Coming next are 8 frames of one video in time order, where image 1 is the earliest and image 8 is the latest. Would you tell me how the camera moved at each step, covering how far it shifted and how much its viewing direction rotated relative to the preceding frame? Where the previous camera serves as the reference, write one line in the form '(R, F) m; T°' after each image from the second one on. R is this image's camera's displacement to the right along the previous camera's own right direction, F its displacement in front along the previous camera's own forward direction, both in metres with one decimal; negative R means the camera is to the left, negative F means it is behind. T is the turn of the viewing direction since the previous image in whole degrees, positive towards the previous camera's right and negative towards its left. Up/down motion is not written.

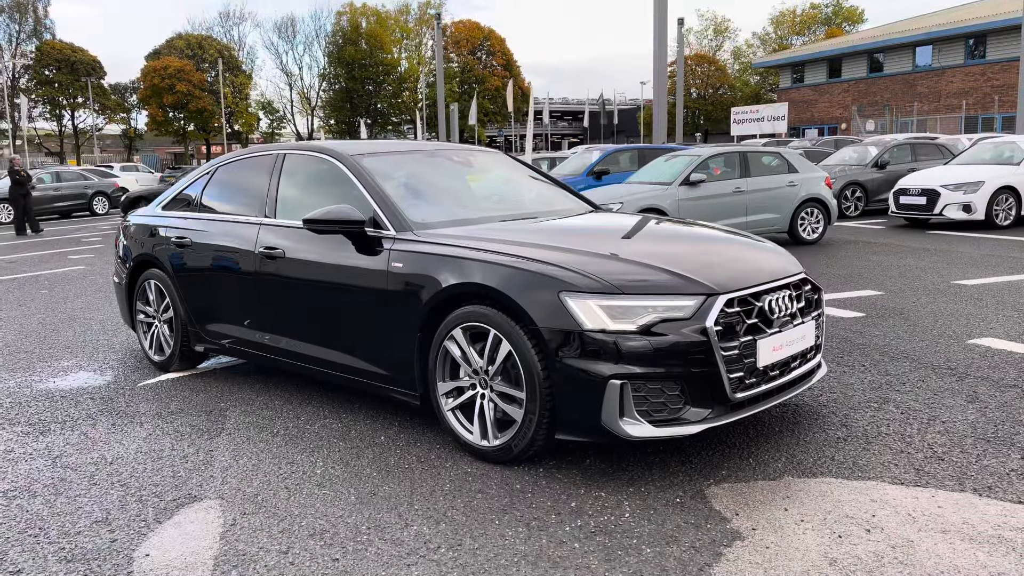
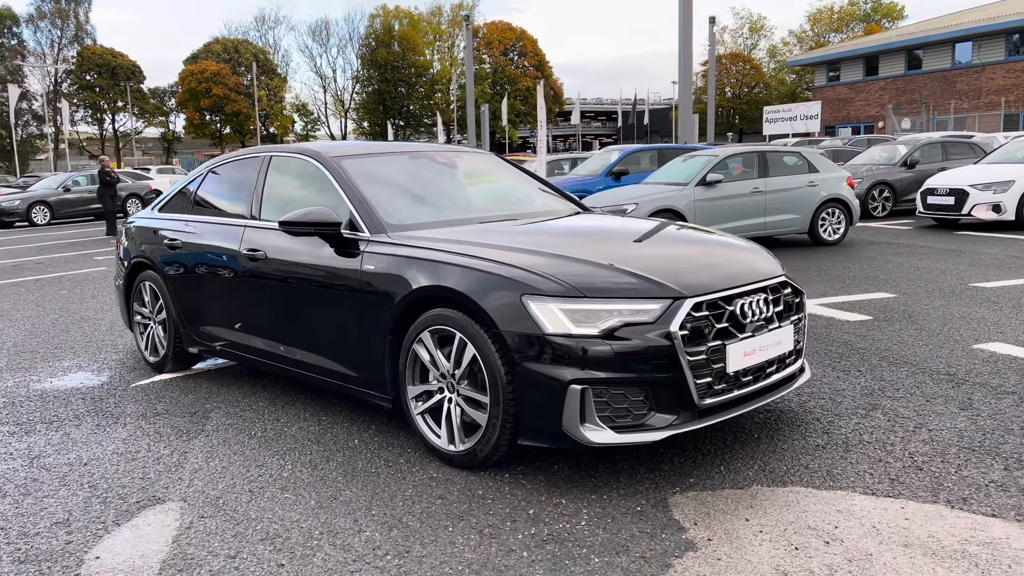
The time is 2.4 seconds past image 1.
(+0.3, 0.0) m; -2°
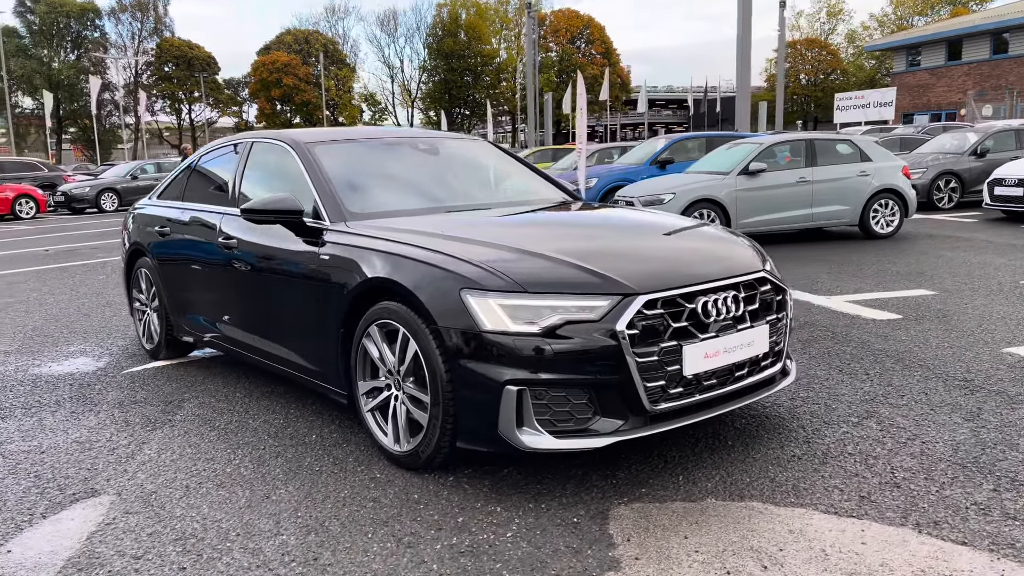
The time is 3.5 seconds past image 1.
(+0.4, +0.2) m; -5°
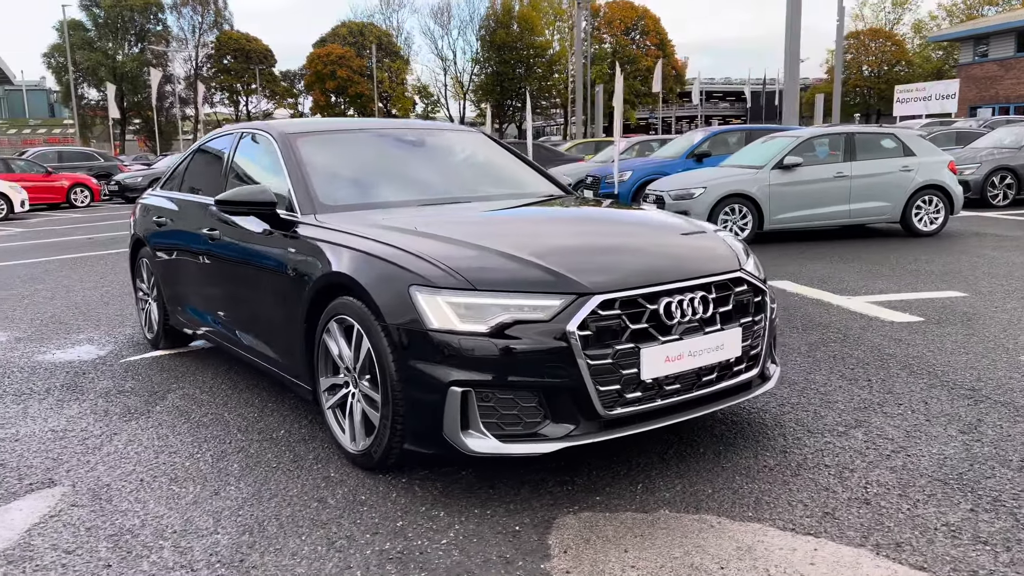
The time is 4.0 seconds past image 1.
(+0.3, +0.1) m; -4°
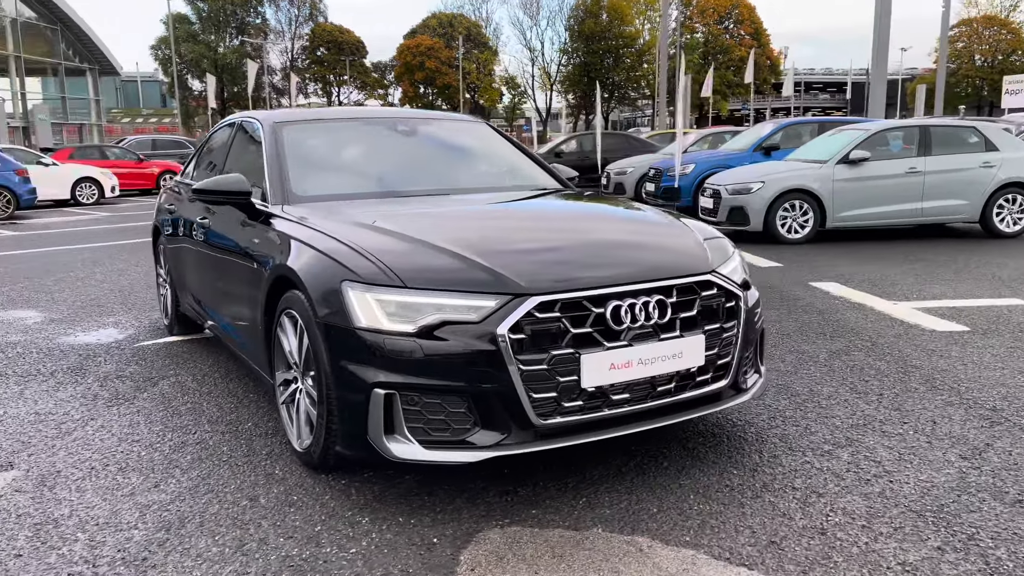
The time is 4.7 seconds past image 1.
(+0.5, +0.2) m; -6°
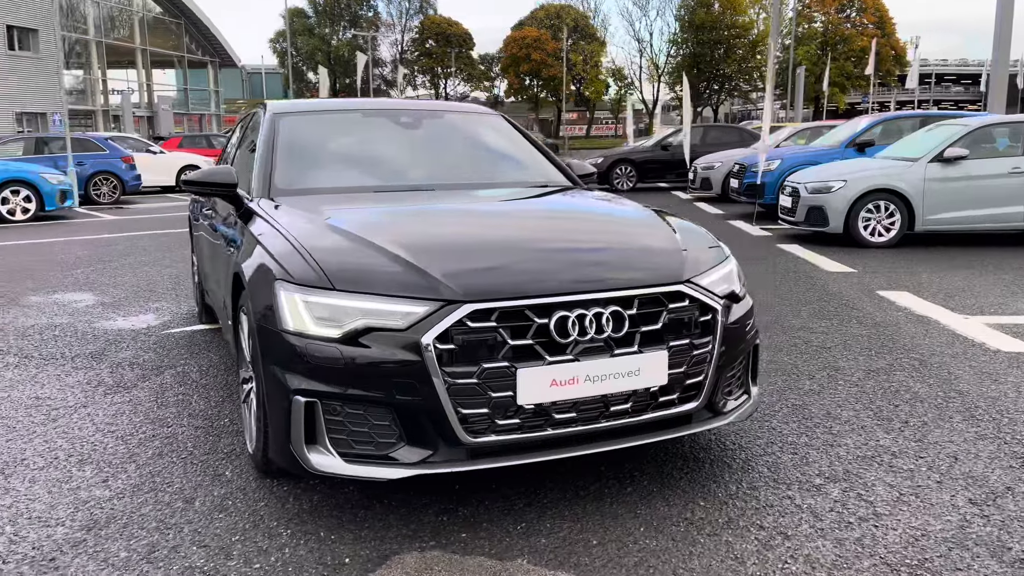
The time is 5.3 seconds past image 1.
(+0.5, +0.2) m; -7°
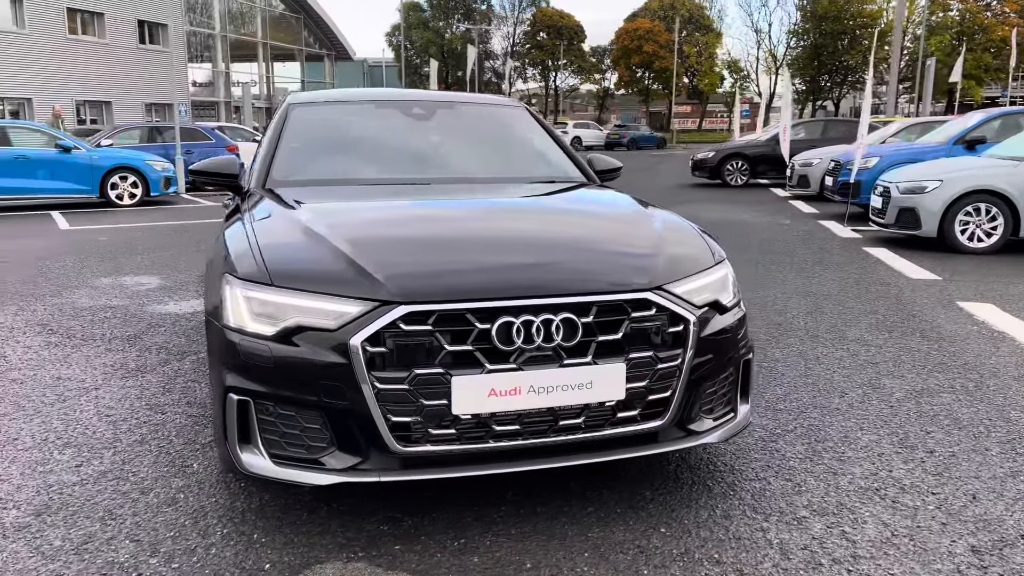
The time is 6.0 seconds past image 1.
(+0.4, +0.2) m; -7°
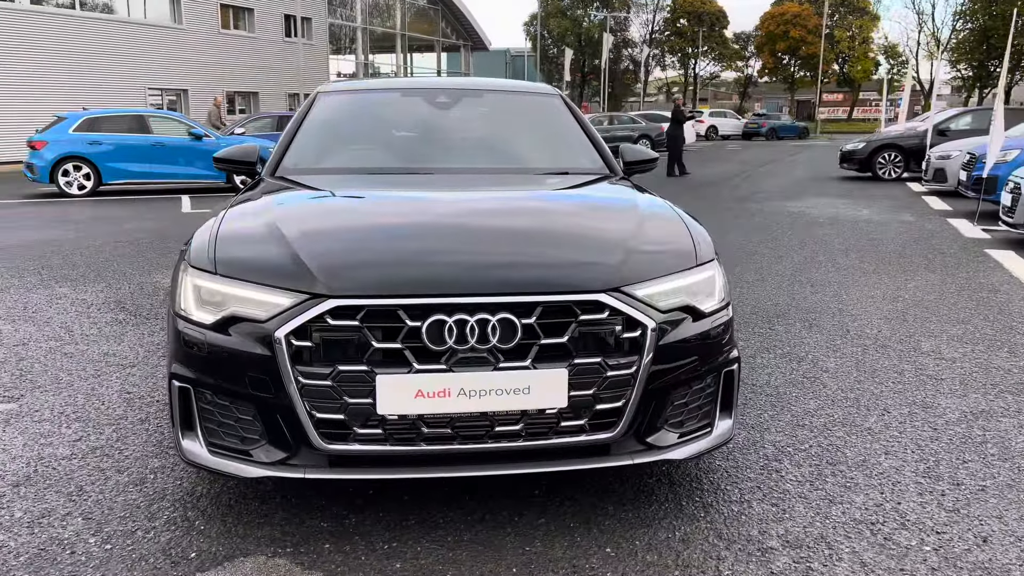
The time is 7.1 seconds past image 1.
(+0.5, +0.2) m; -9°
